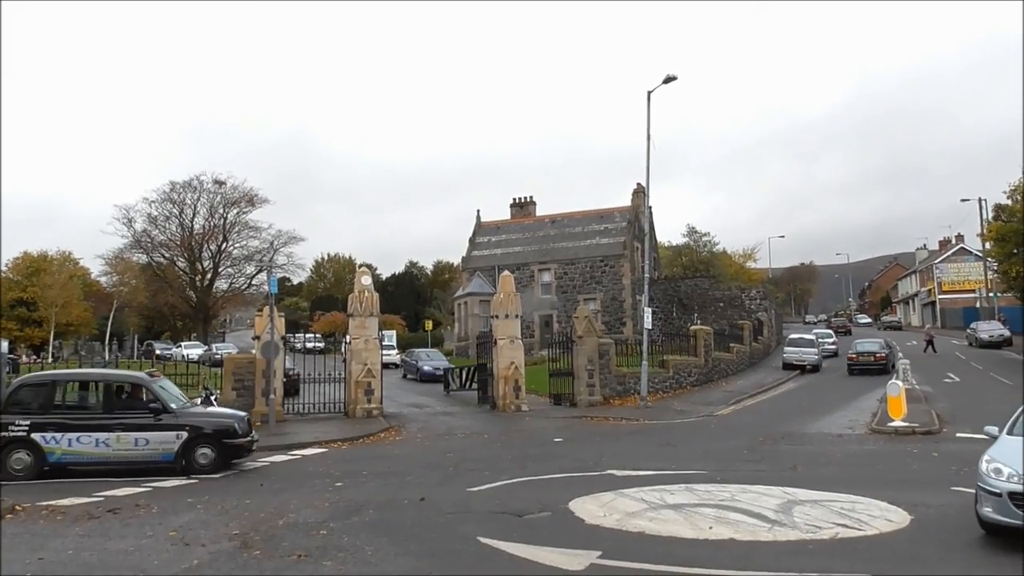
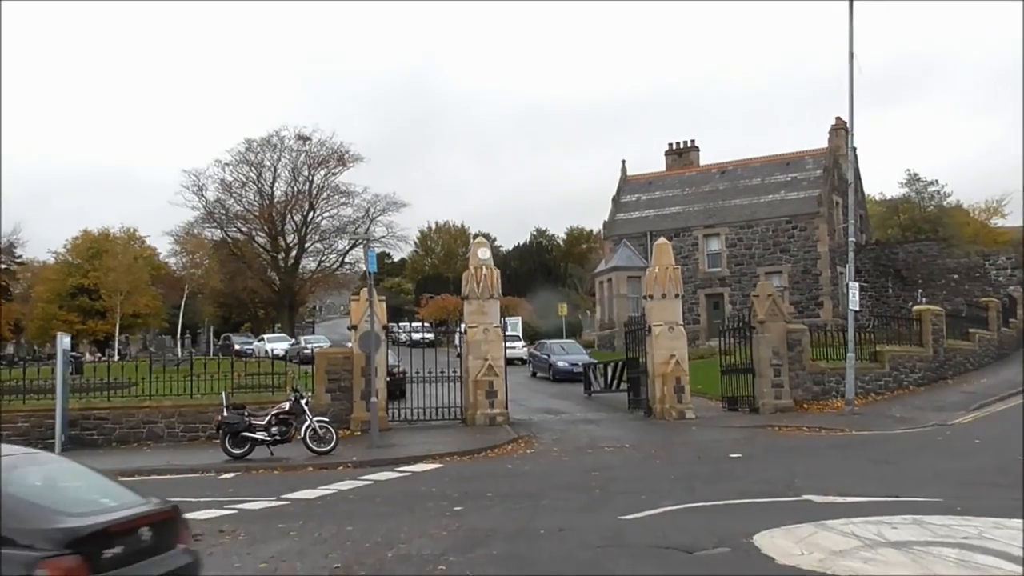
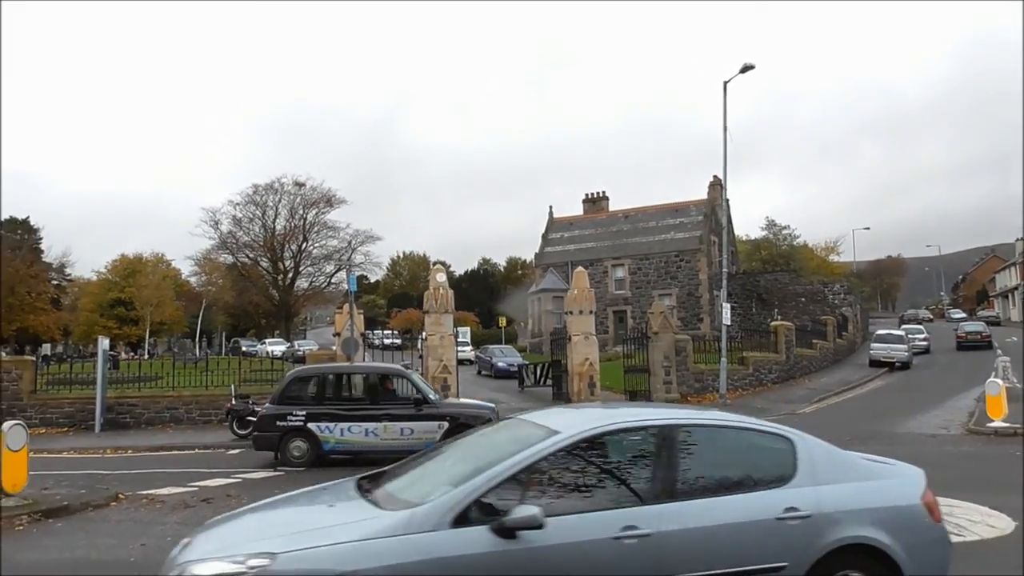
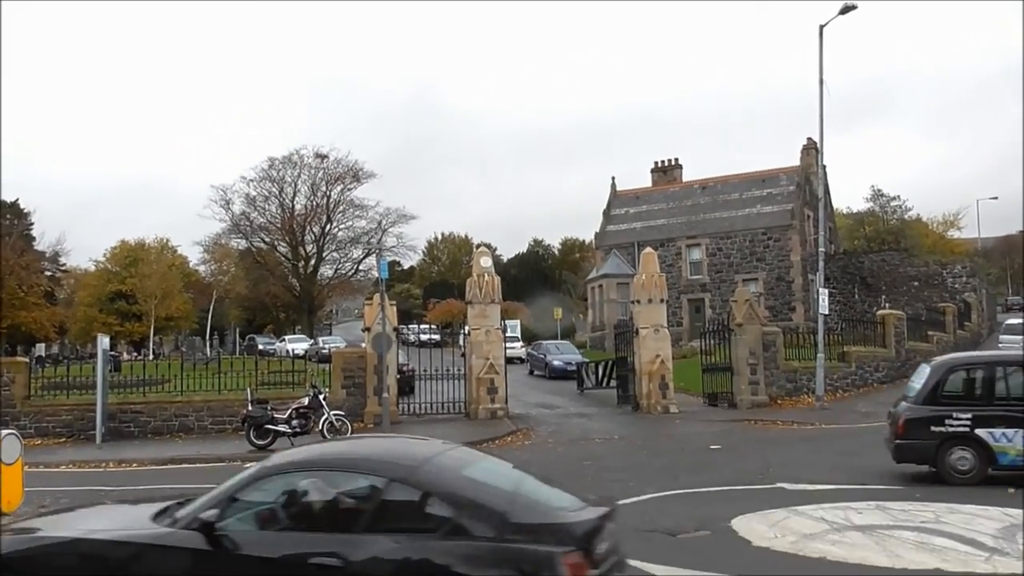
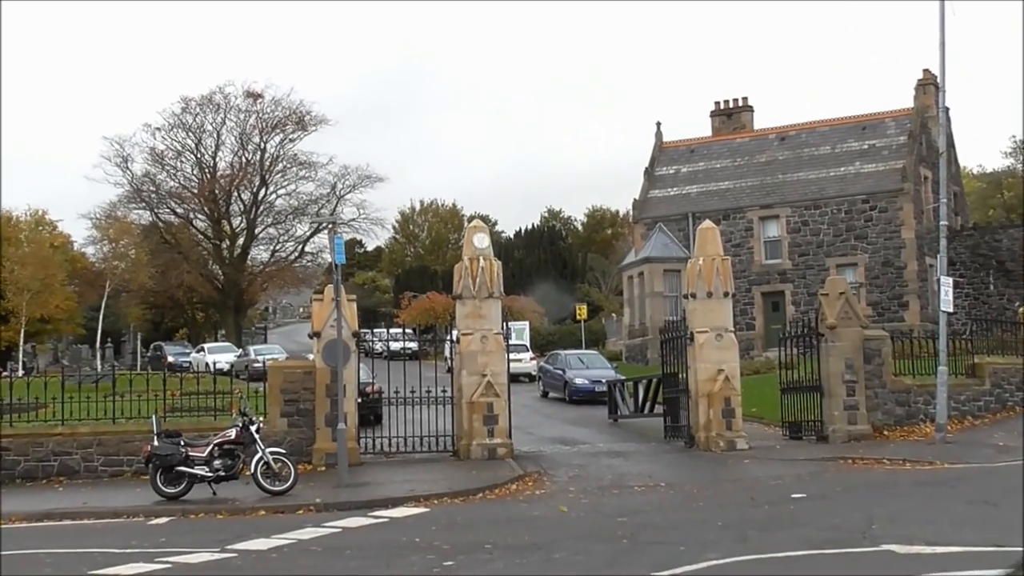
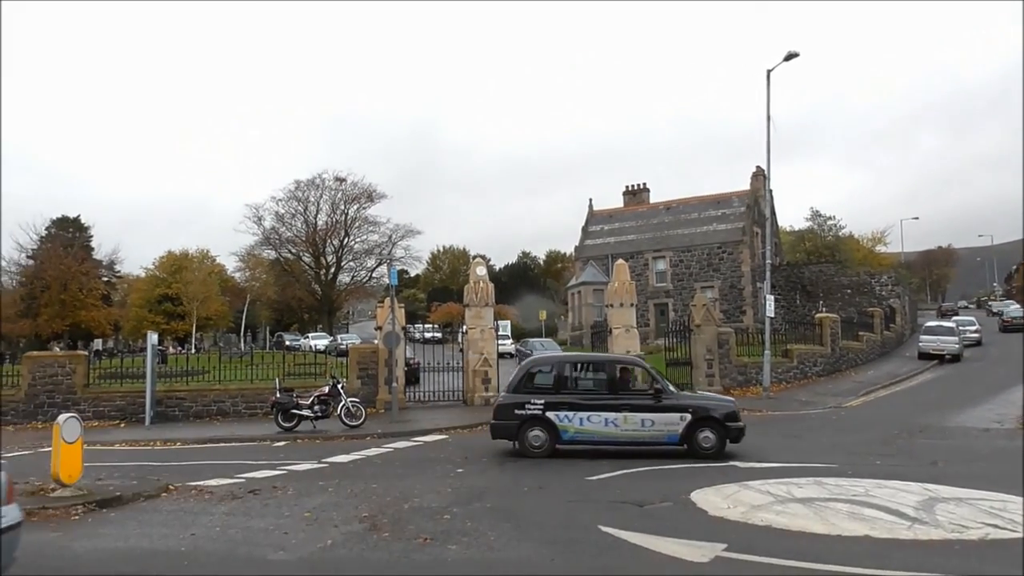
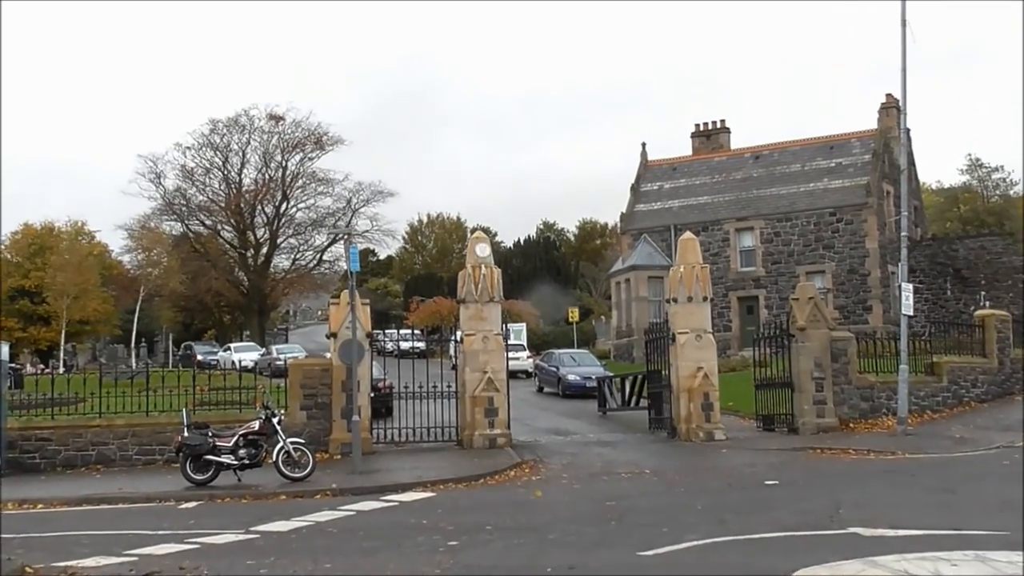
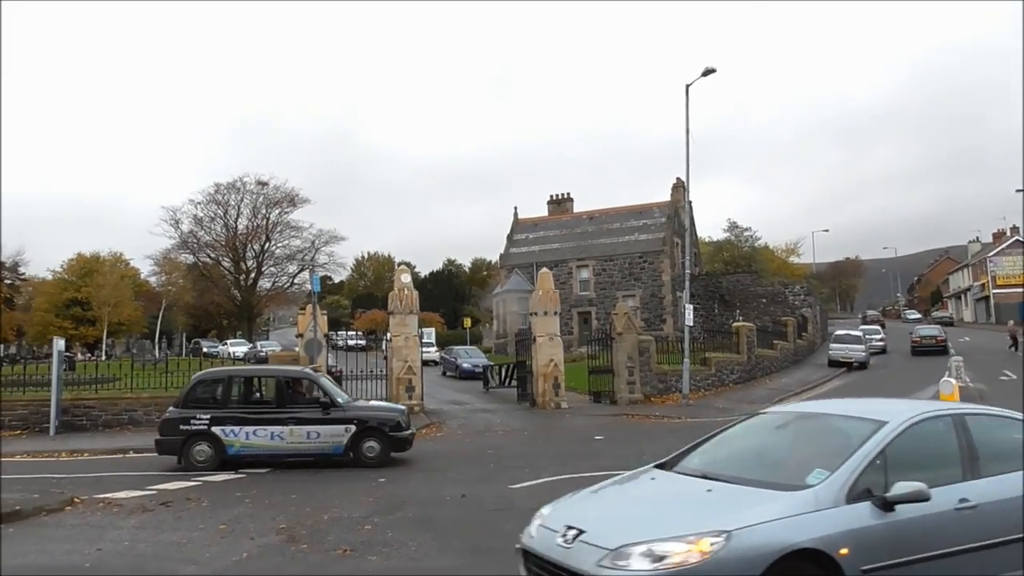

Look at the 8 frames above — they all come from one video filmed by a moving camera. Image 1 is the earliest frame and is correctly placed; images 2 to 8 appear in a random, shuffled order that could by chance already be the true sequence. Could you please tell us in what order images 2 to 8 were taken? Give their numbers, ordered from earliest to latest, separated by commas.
8, 3, 6, 4, 2, 7, 5
